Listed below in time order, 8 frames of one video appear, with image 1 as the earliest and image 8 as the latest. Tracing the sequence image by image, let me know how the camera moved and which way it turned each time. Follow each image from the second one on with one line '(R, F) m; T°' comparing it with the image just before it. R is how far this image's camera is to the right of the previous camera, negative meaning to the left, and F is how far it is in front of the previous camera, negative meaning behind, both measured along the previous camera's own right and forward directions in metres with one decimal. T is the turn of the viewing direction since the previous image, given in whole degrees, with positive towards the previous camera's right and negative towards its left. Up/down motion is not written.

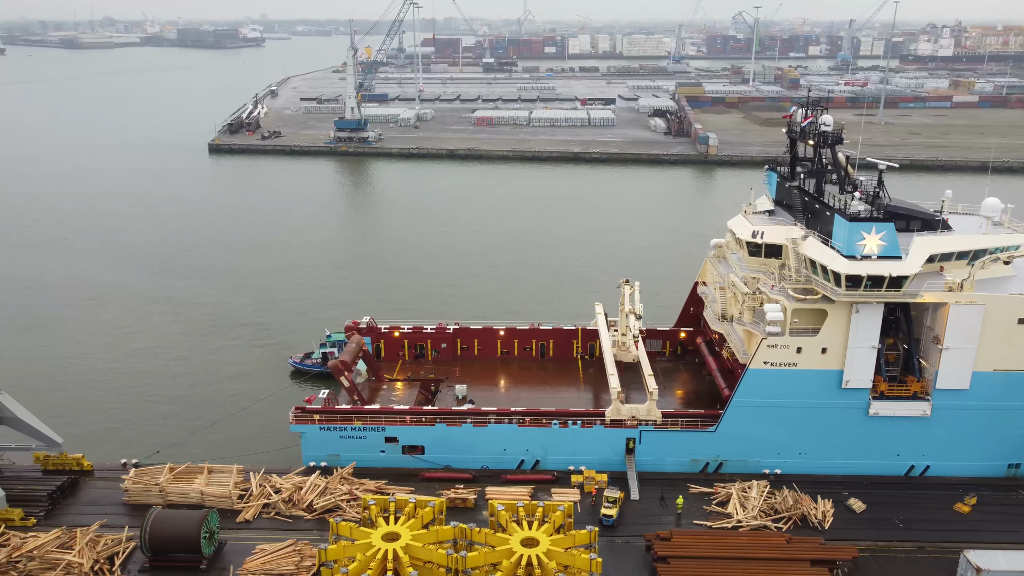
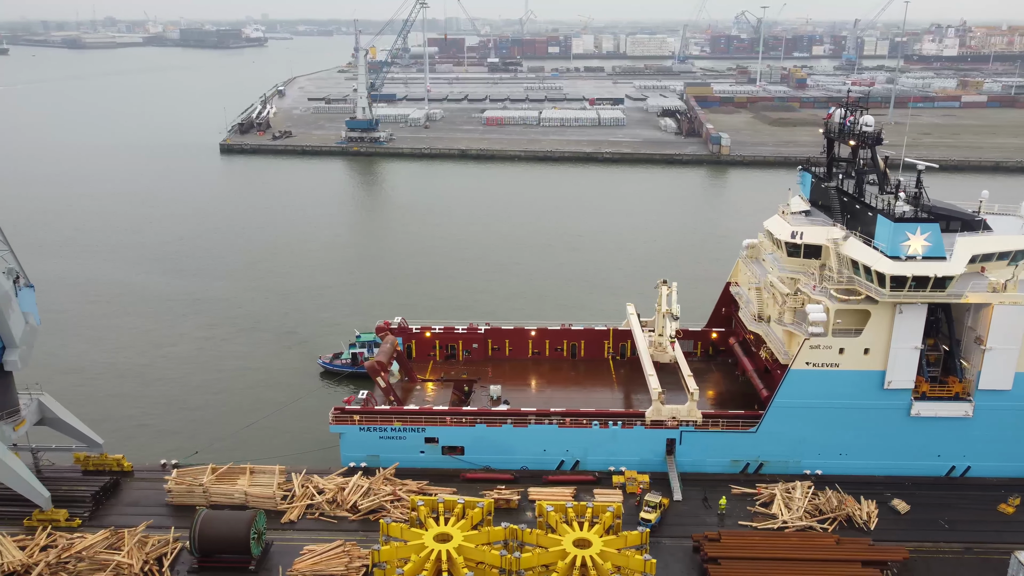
(-1.0, 0.0) m; 0°
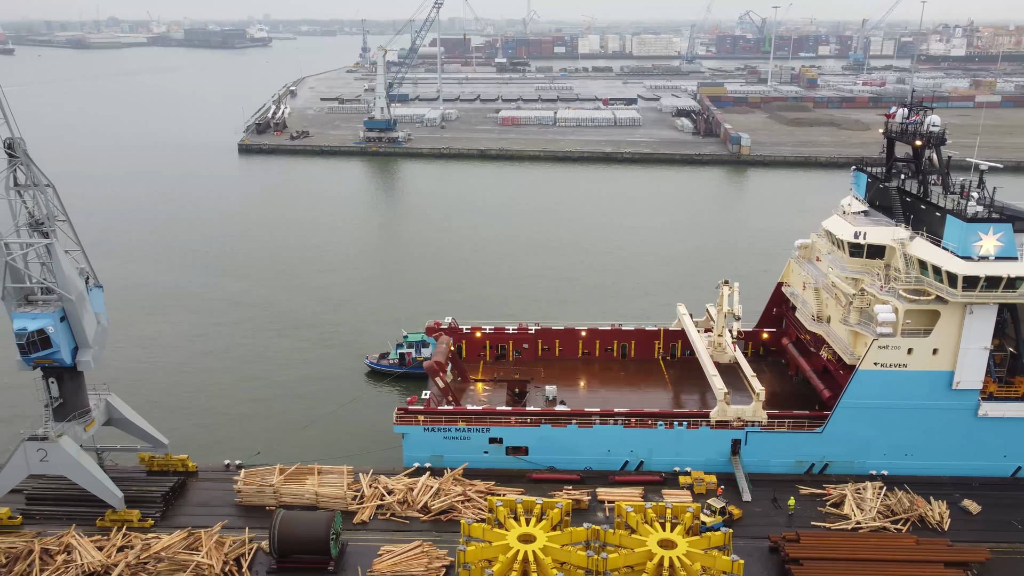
(-1.7, 0.0) m; 0°
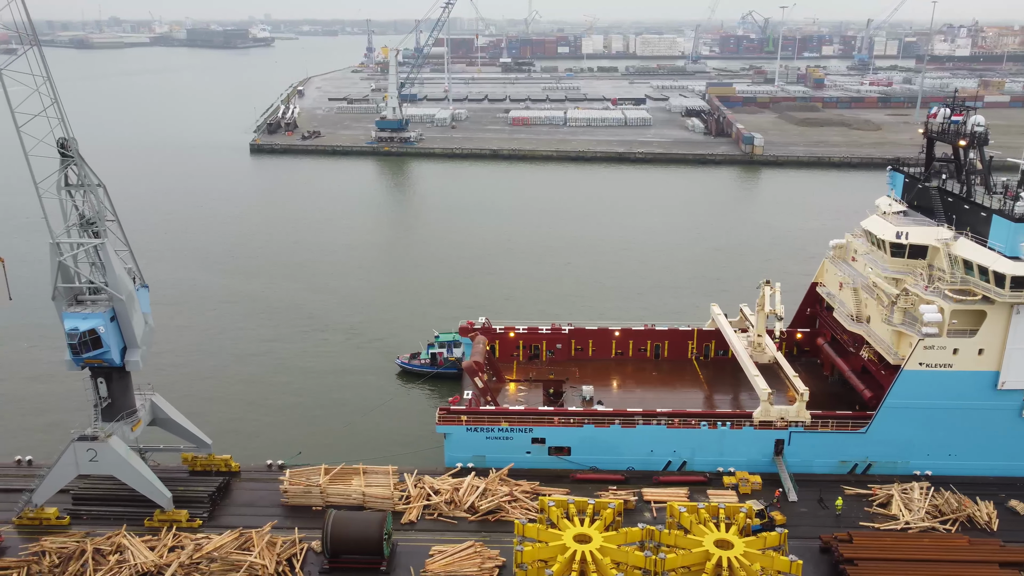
(-1.1, 0.0) m; 0°
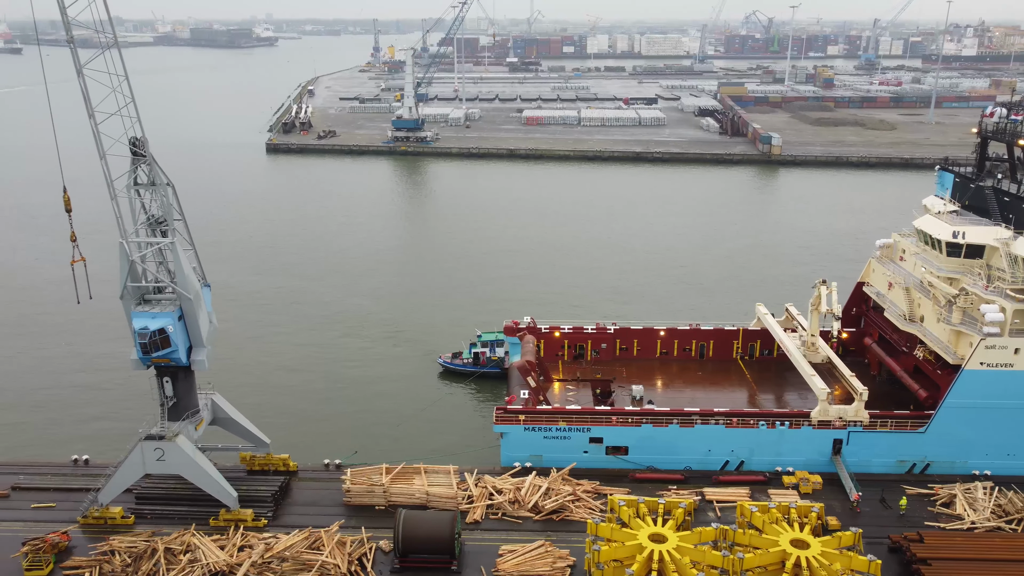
(-1.5, 0.0) m; 0°
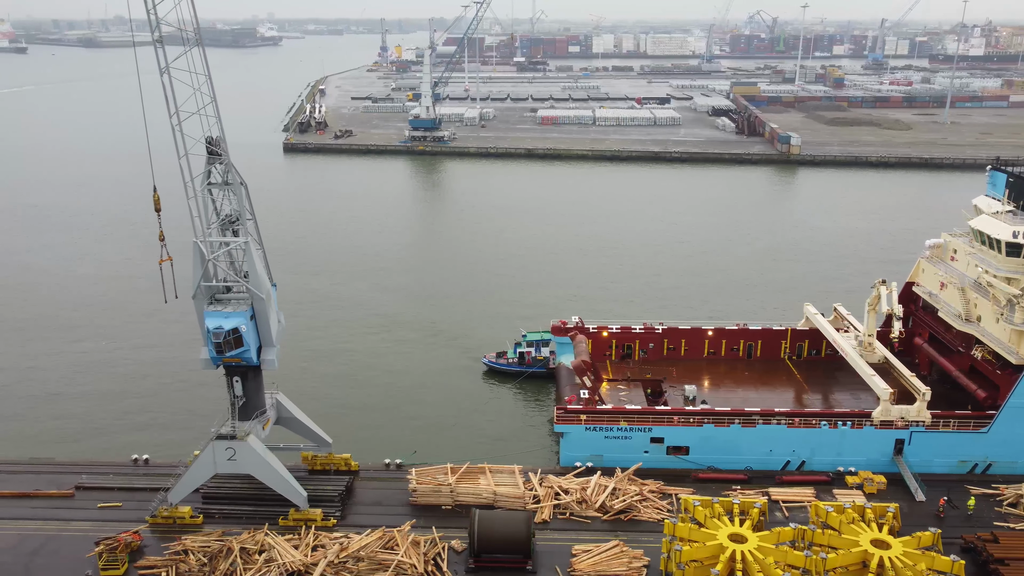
(-1.6, 0.0) m; 0°
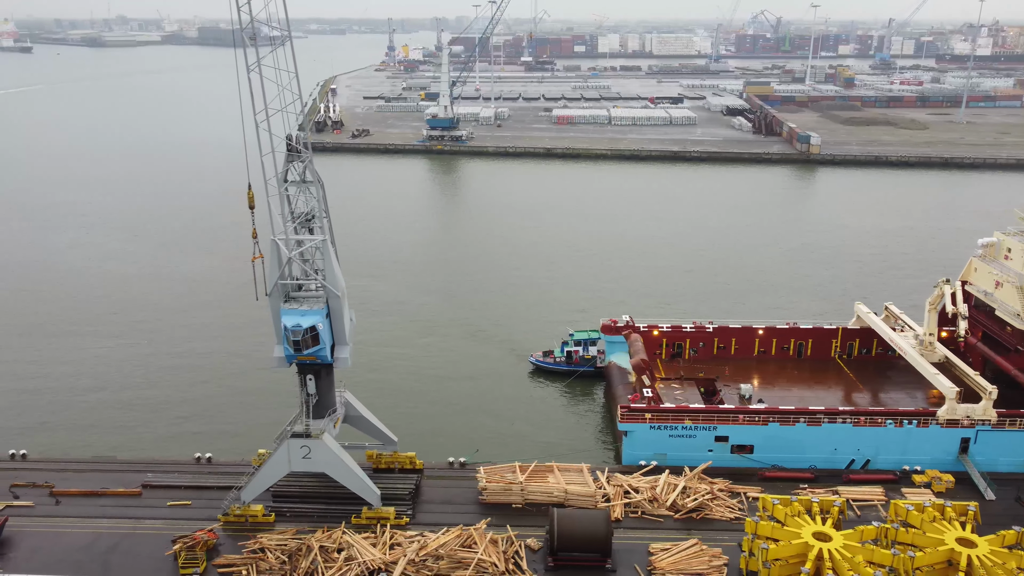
(-1.7, 0.0) m; 0°
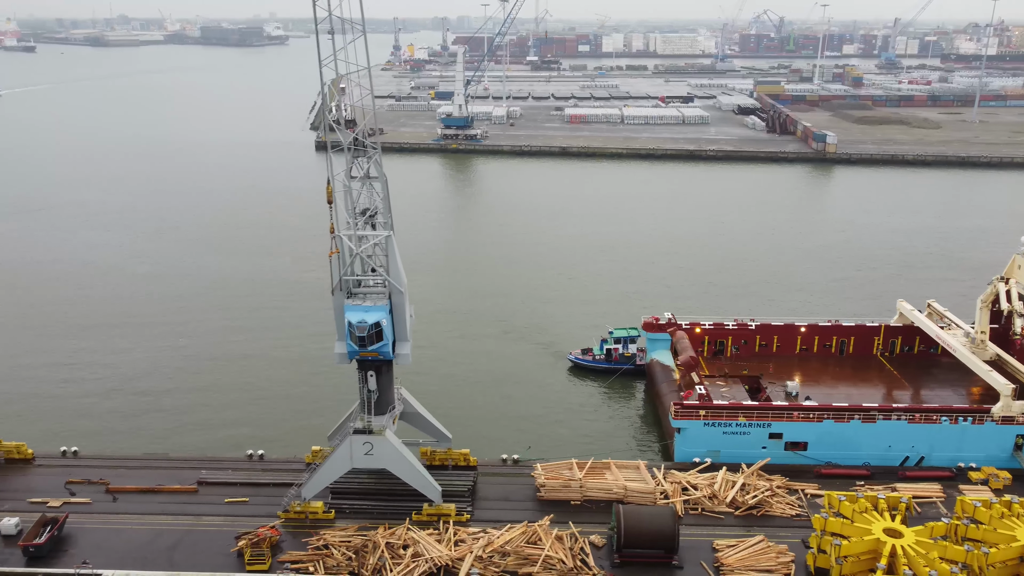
(-1.4, 0.0) m; 0°
